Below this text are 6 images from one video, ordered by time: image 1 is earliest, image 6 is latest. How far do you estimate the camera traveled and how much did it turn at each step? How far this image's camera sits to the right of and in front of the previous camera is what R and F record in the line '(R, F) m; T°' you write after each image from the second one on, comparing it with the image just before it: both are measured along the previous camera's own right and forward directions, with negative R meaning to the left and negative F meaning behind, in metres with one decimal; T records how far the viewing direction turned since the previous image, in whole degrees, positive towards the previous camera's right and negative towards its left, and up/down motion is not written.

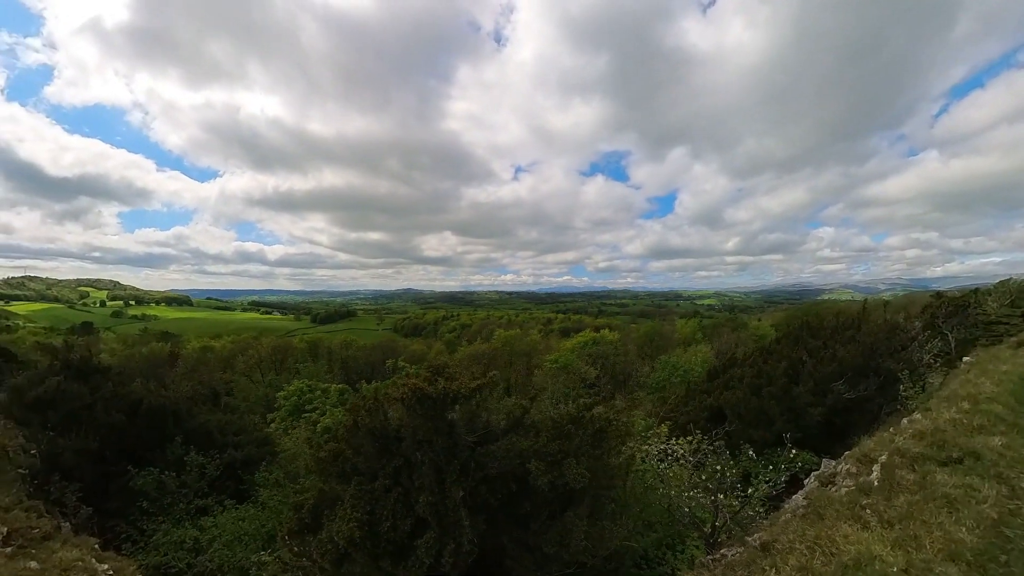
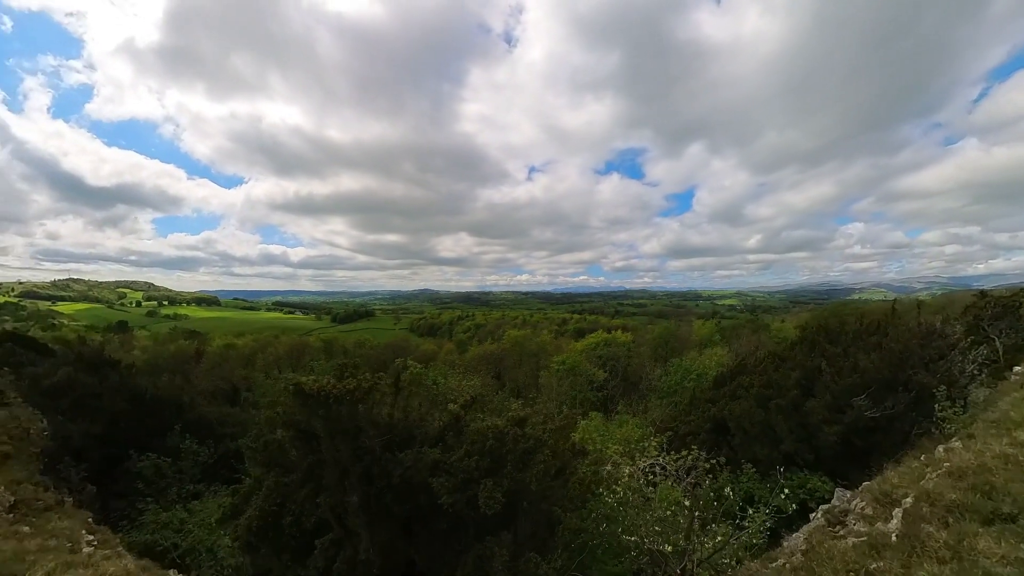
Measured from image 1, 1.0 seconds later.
(+1.4, +1.7) m; -3°
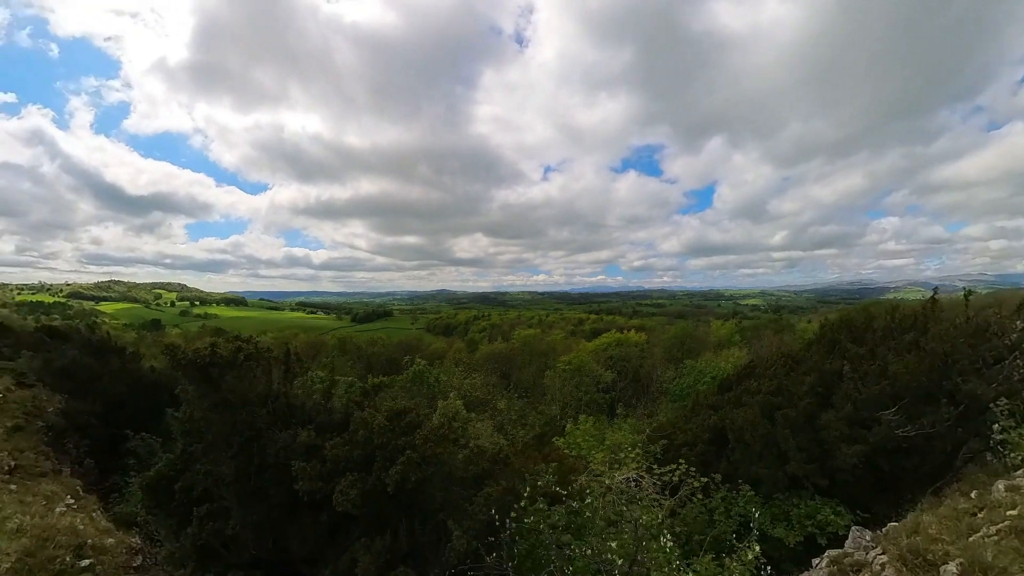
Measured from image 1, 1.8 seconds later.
(+1.5, +1.8) m; -3°
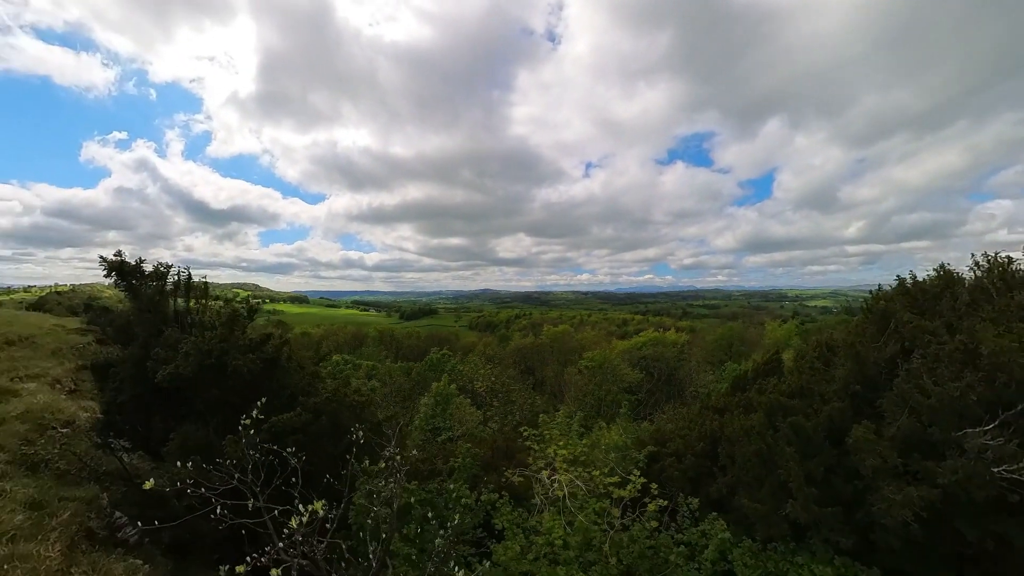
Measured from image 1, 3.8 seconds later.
(+3.1, +3.7) m; -7°
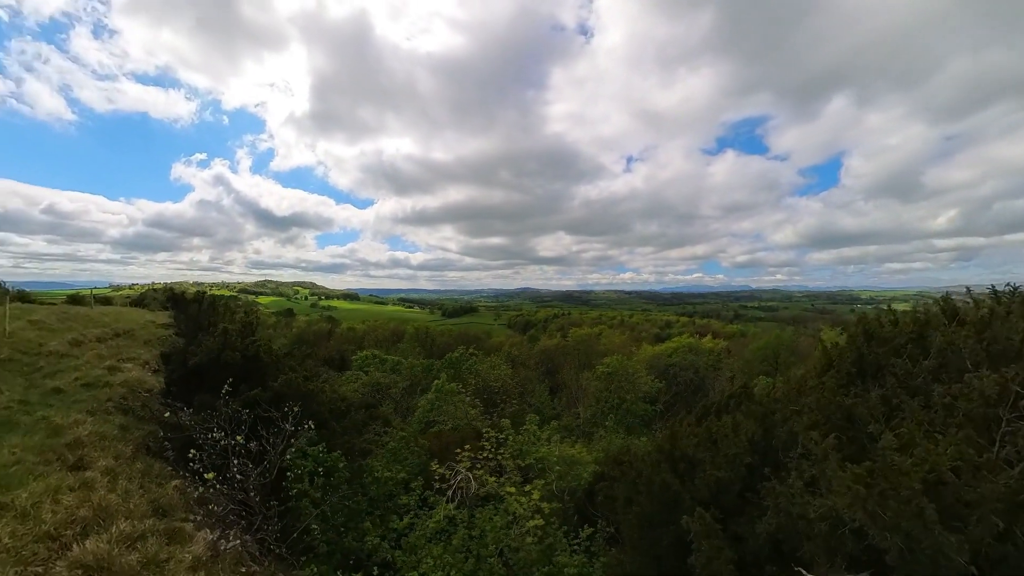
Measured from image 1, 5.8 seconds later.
(+2.9, +2.7) m; -7°
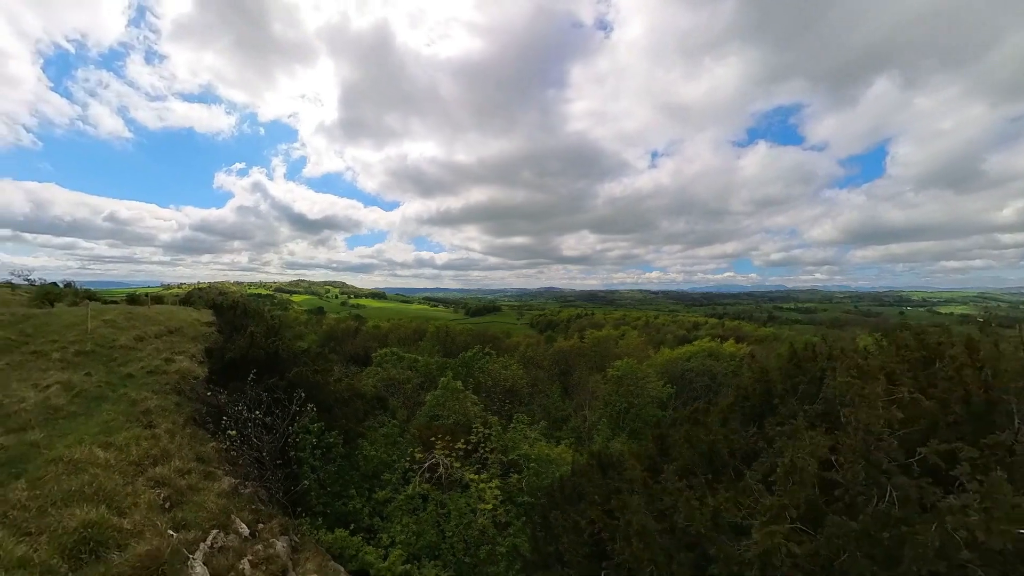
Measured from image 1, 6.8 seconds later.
(+0.7, -0.8) m; -4°
